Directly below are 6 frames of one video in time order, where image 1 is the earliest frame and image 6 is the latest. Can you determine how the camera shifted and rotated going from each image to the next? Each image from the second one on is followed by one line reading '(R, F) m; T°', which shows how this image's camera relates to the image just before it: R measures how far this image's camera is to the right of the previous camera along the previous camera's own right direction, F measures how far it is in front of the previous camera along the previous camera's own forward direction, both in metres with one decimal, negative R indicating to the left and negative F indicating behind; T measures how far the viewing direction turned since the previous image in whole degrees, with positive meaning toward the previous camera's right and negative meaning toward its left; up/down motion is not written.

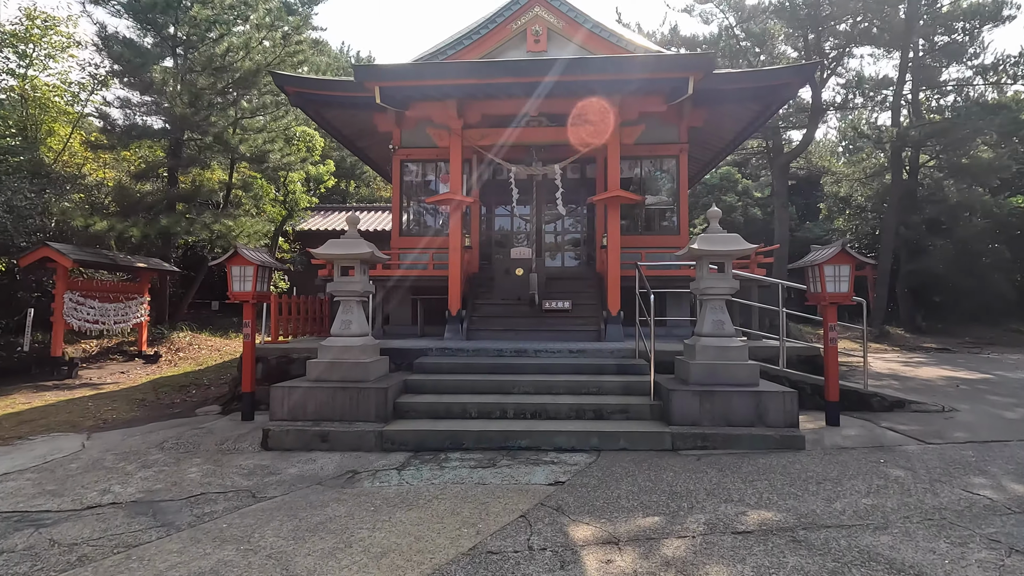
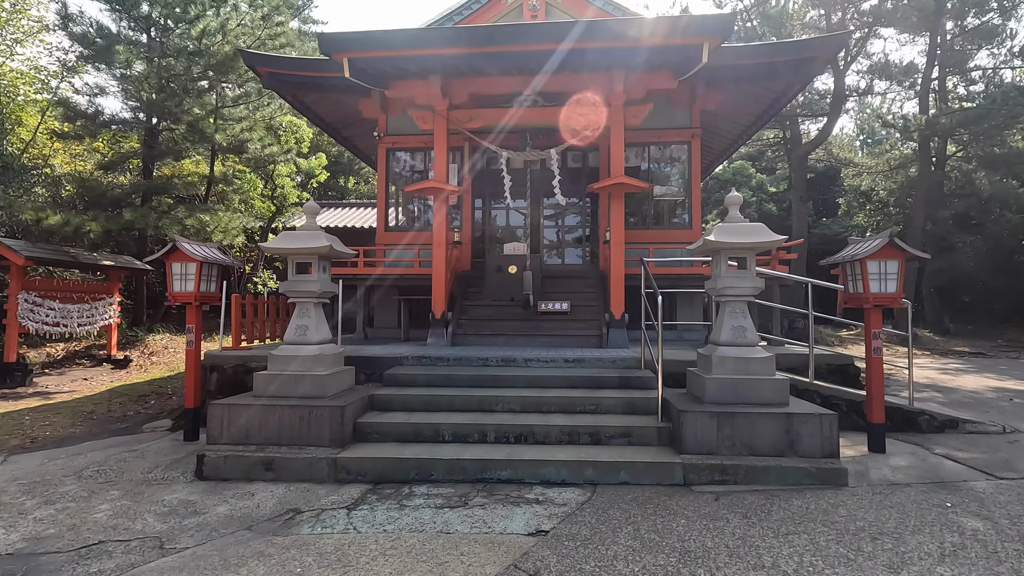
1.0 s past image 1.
(+0.3, +0.9) m; -1°
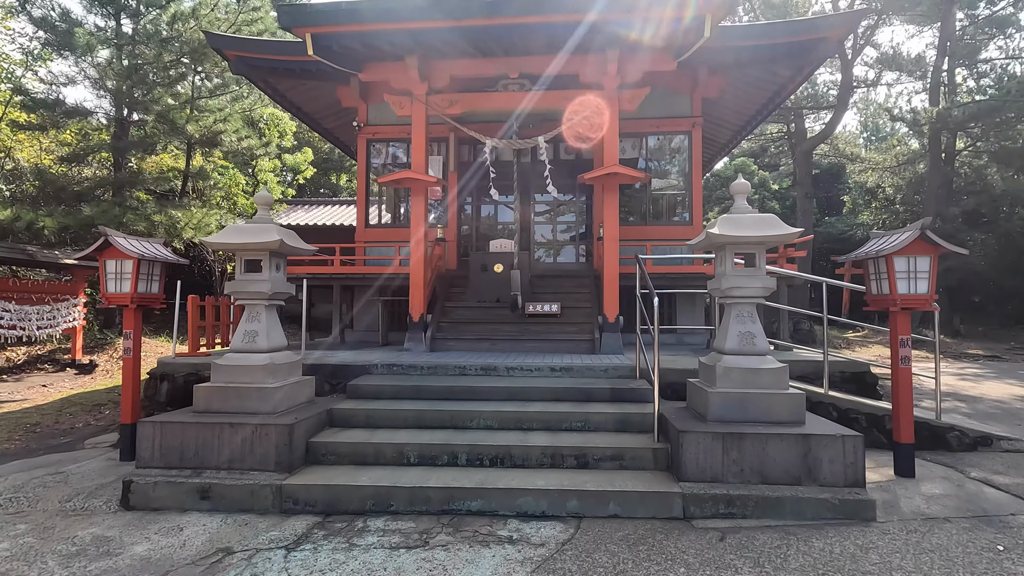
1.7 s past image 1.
(+0.2, +0.6) m; 0°
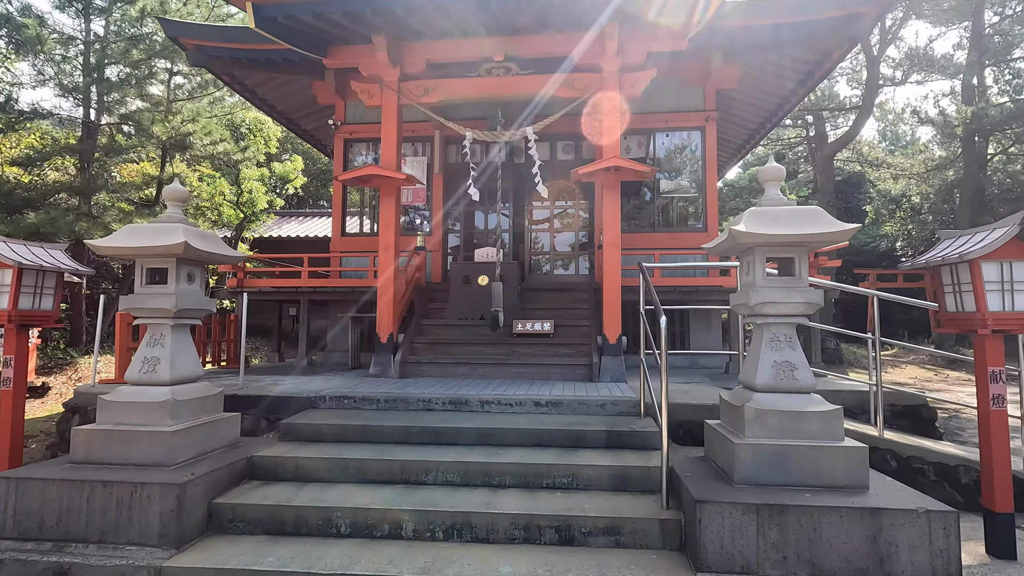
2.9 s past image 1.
(+0.3, +1.0) m; -1°
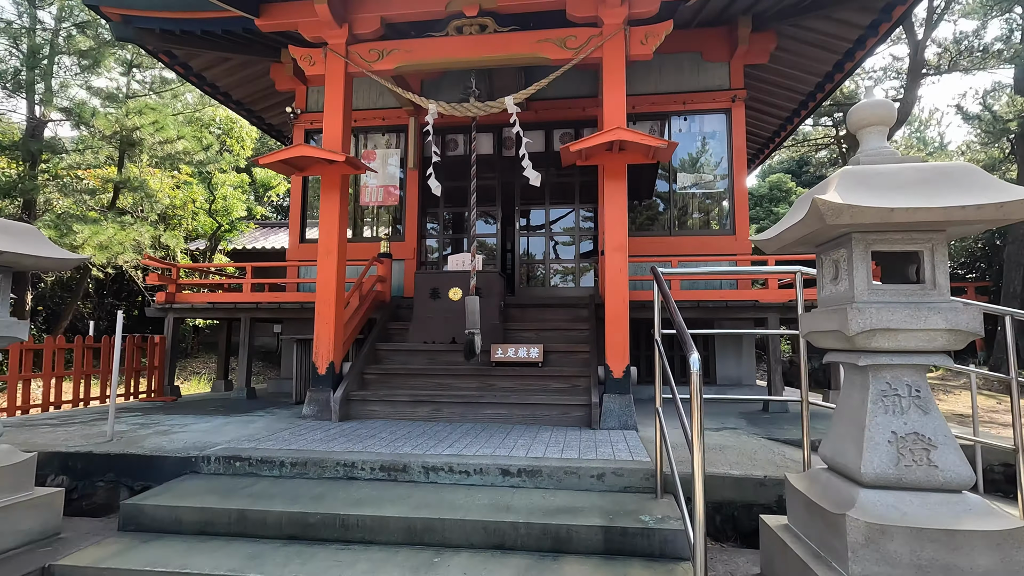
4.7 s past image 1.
(+0.3, +1.3) m; -1°
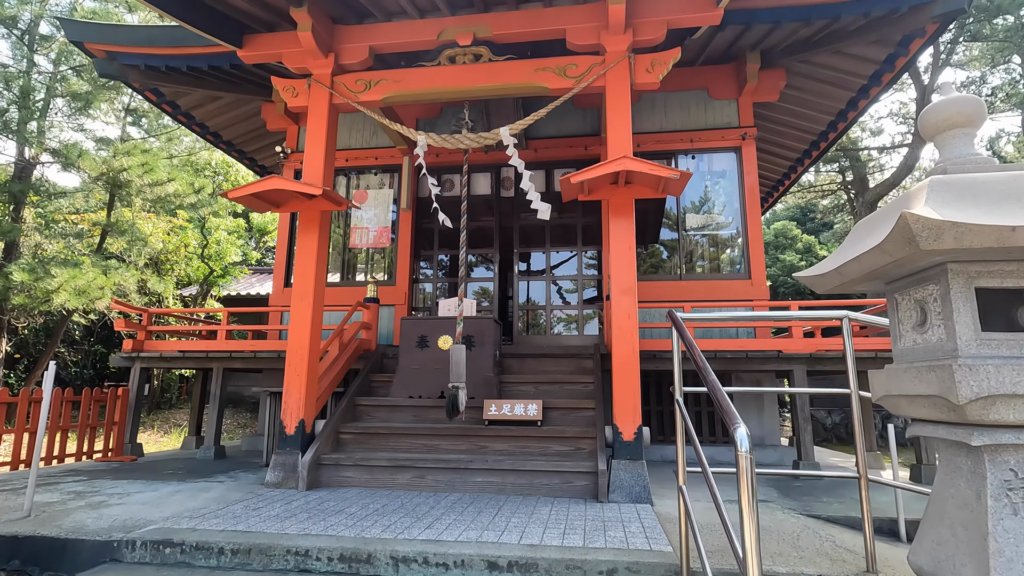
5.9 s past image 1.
(+0.1, +0.5) m; 0°
